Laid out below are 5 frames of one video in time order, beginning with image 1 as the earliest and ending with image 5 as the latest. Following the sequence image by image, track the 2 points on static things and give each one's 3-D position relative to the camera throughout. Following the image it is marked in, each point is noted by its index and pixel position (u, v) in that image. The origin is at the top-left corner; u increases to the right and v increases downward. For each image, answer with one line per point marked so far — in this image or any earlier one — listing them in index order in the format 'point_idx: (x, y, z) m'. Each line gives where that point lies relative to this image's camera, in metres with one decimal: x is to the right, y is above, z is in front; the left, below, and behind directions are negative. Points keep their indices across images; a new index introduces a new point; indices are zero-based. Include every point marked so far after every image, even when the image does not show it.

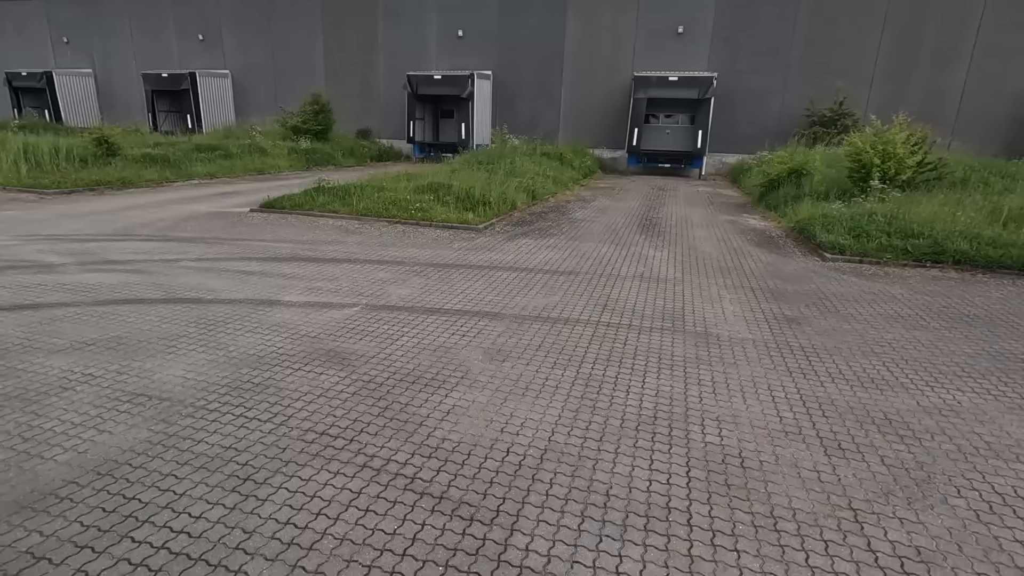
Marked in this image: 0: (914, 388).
0: (+3.2, -0.8, +4.1) m
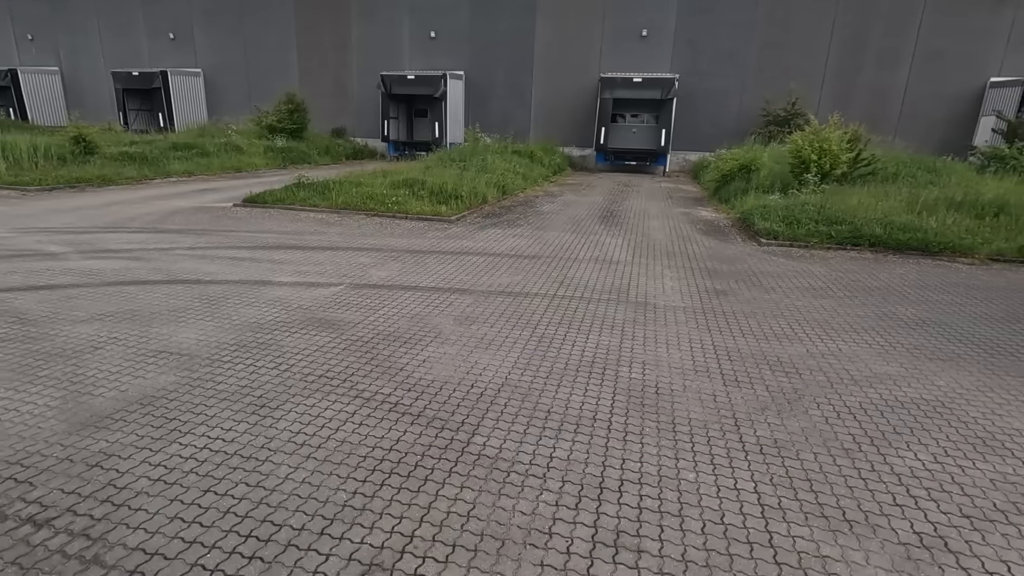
0: (+2.9, -0.5, +5.1) m
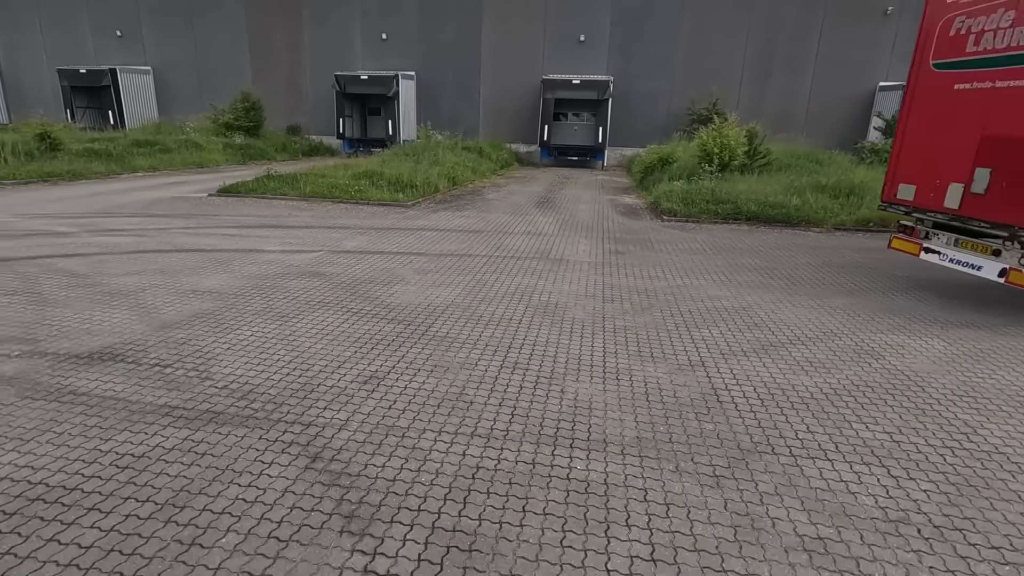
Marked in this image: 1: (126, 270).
0: (+2.2, +0.1, +7.1) m
1: (-4.7, +0.2, +6.6) m
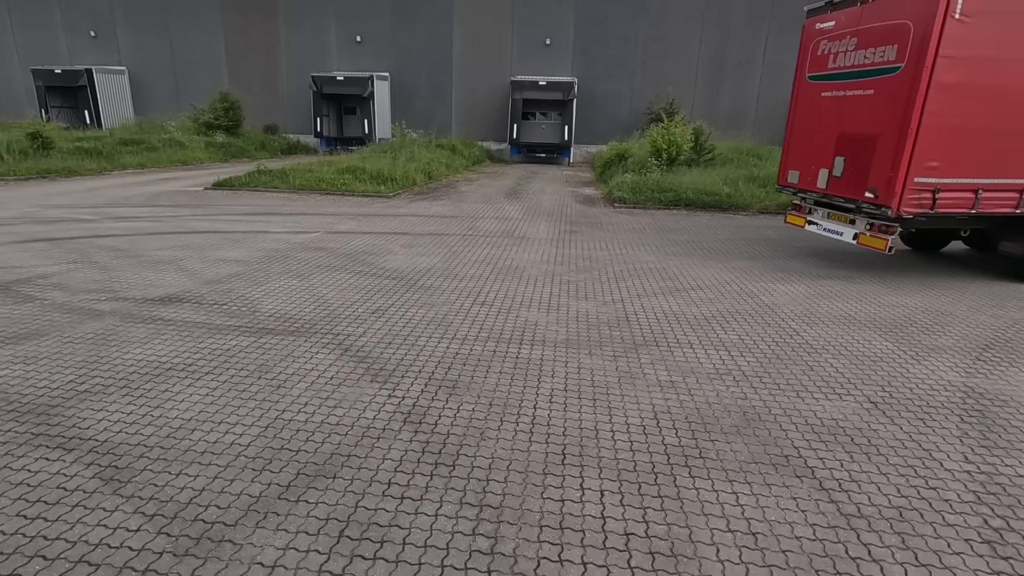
0: (+1.7, +0.6, +8.7) m
1: (-5.2, +0.6, +7.8) m
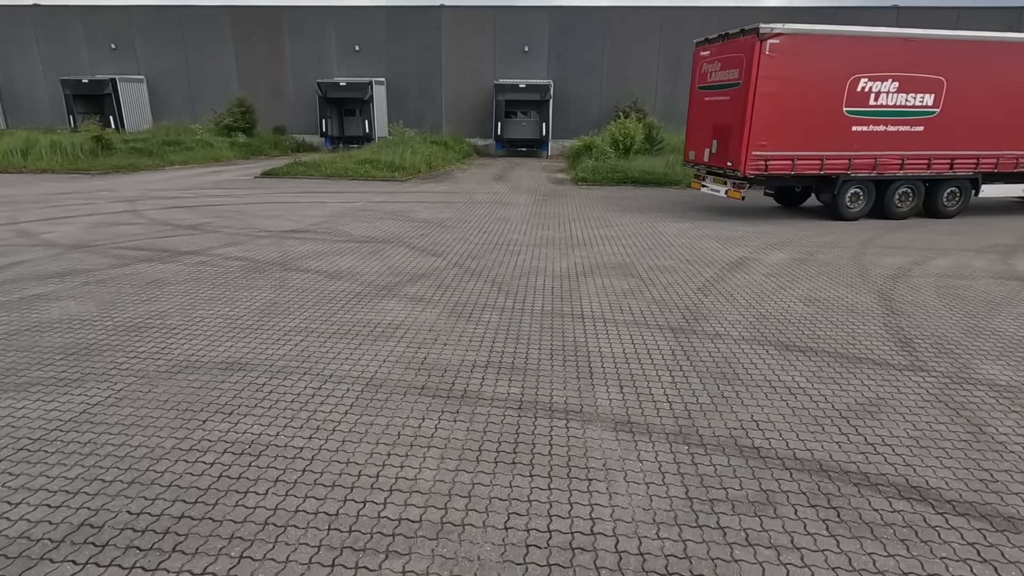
0: (+1.4, +1.8, +12.4) m
1: (-5.4, +1.7, +11.4) m
